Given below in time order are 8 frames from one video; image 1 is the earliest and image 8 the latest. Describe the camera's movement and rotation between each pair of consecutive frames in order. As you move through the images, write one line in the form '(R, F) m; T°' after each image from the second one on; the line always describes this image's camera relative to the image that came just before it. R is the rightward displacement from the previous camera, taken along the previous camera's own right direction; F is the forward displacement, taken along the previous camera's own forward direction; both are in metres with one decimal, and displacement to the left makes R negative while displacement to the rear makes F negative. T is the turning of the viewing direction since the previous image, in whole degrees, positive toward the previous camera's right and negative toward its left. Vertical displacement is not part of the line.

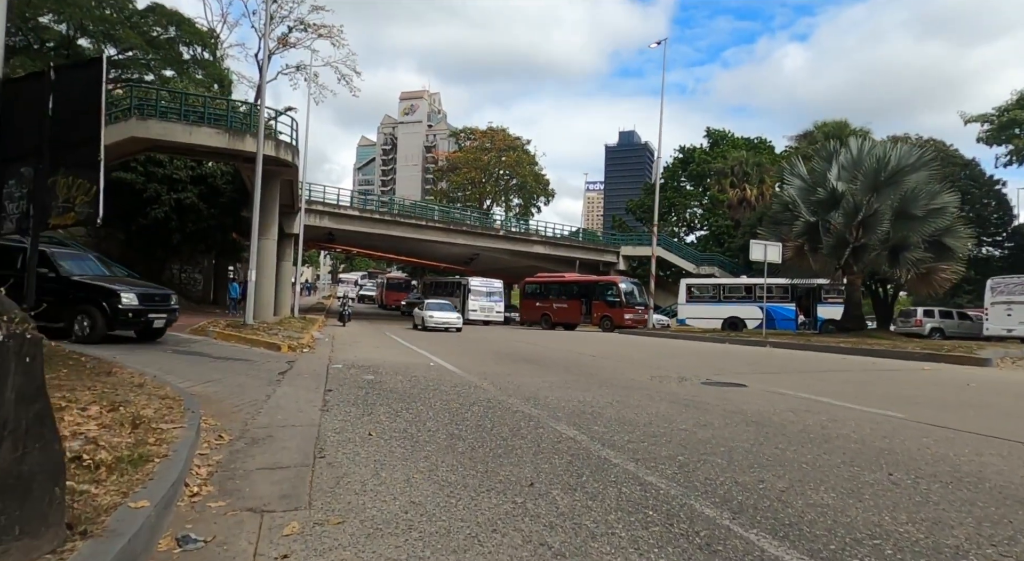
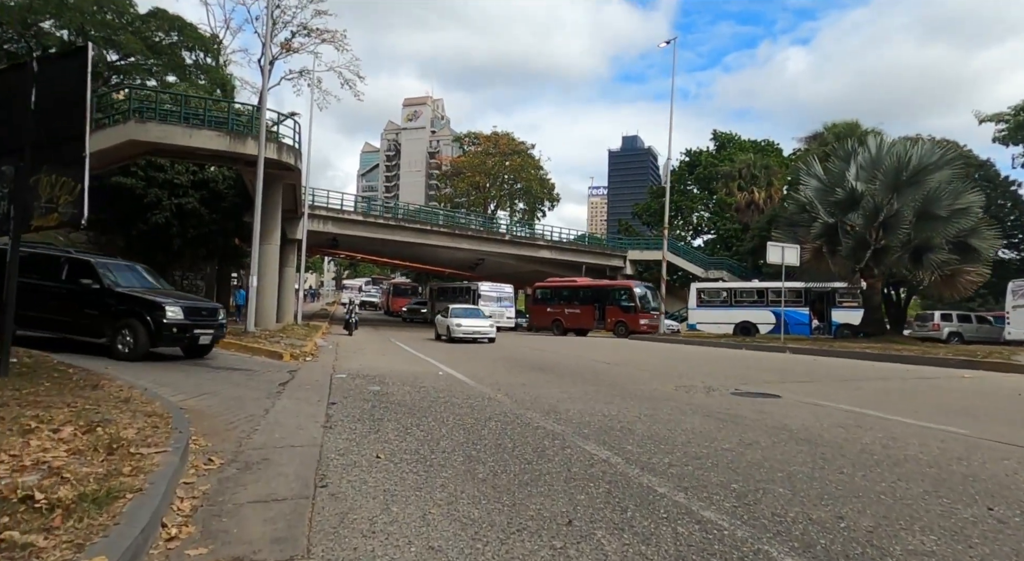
(-0.2, +0.6) m; 0°
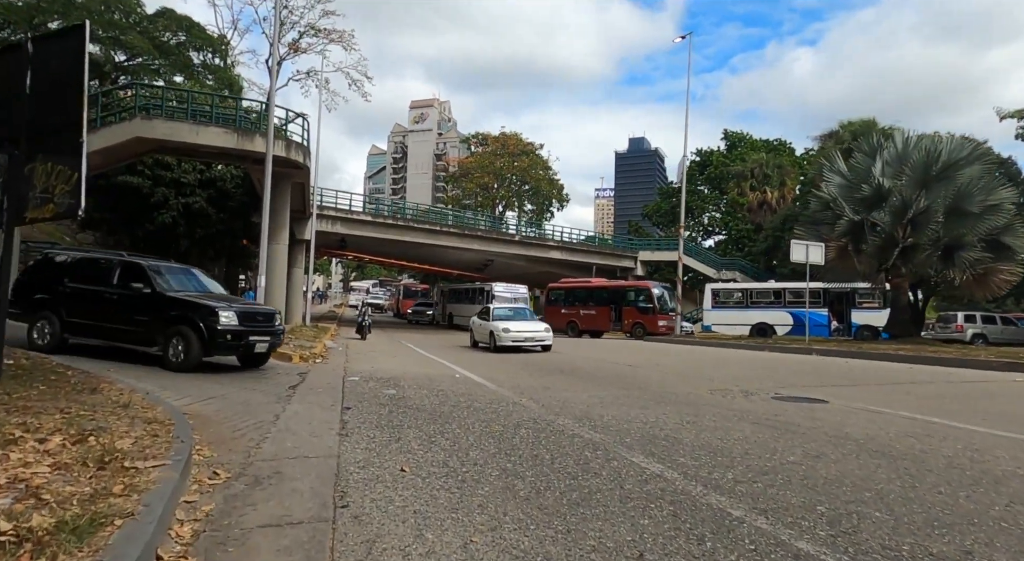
(-0.3, +0.6) m; -1°
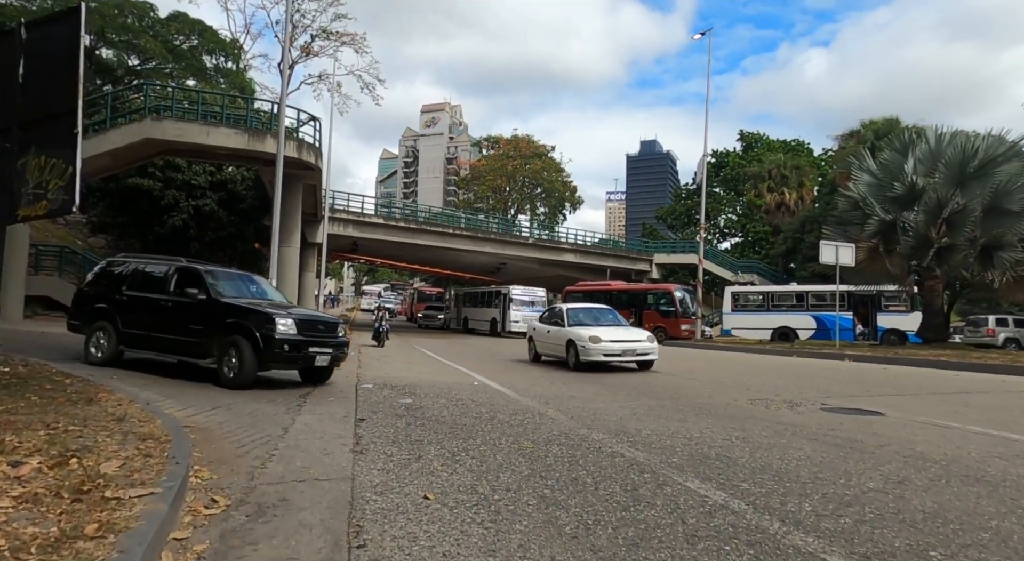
(-0.2, +0.6) m; -1°
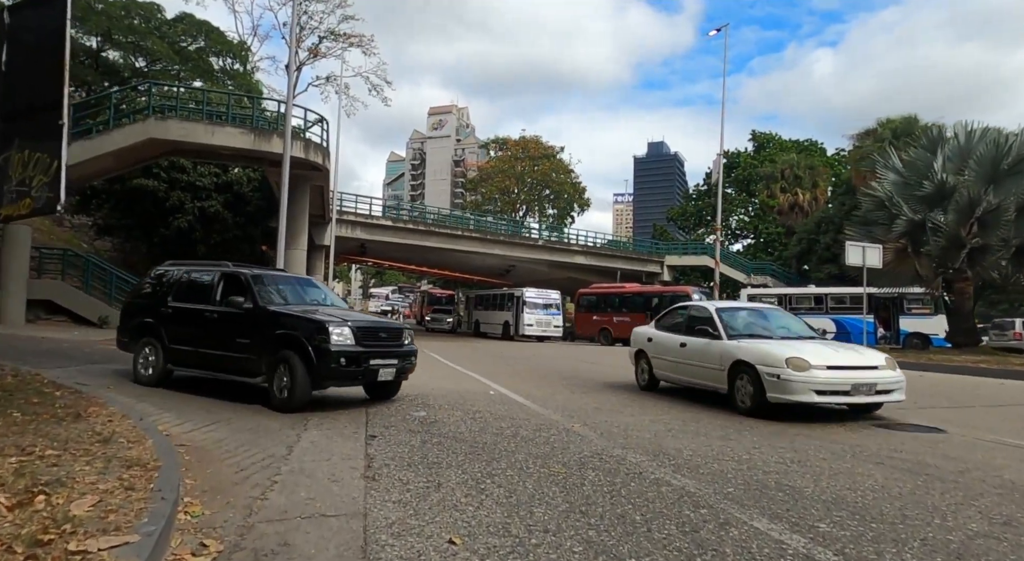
(-0.2, +0.6) m; -1°
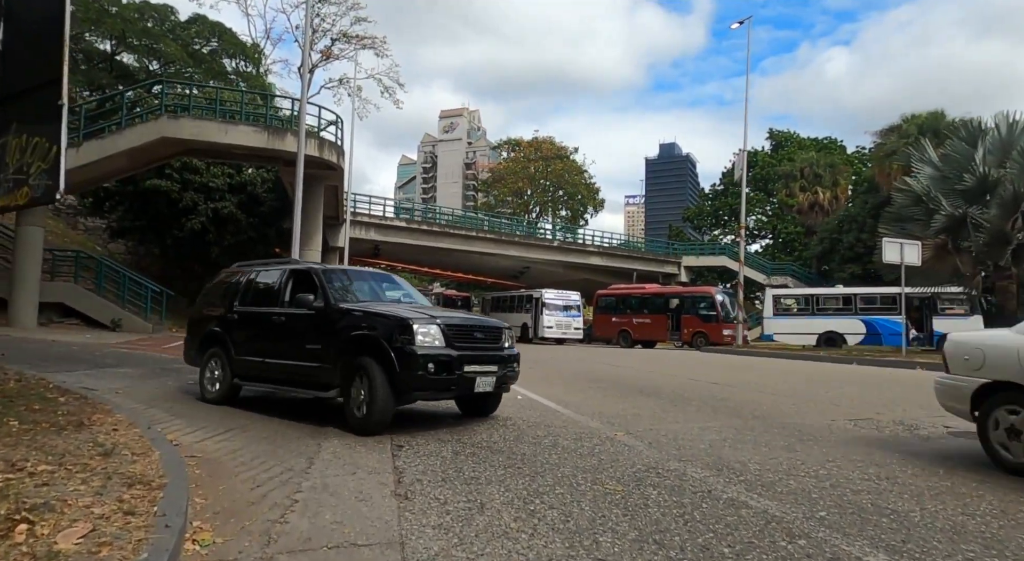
(-0.3, +0.6) m; -1°
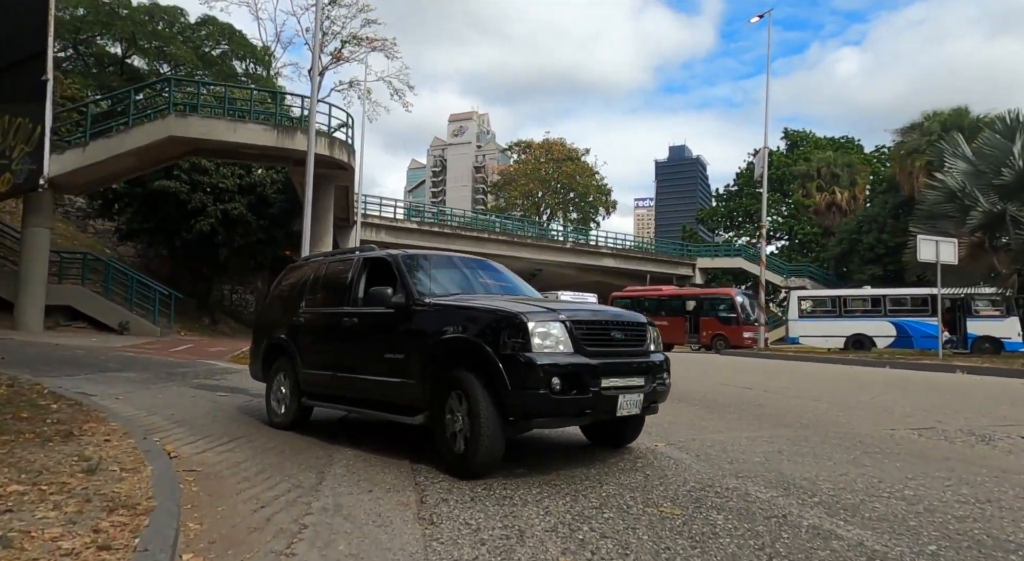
(-0.2, +0.6) m; -1°
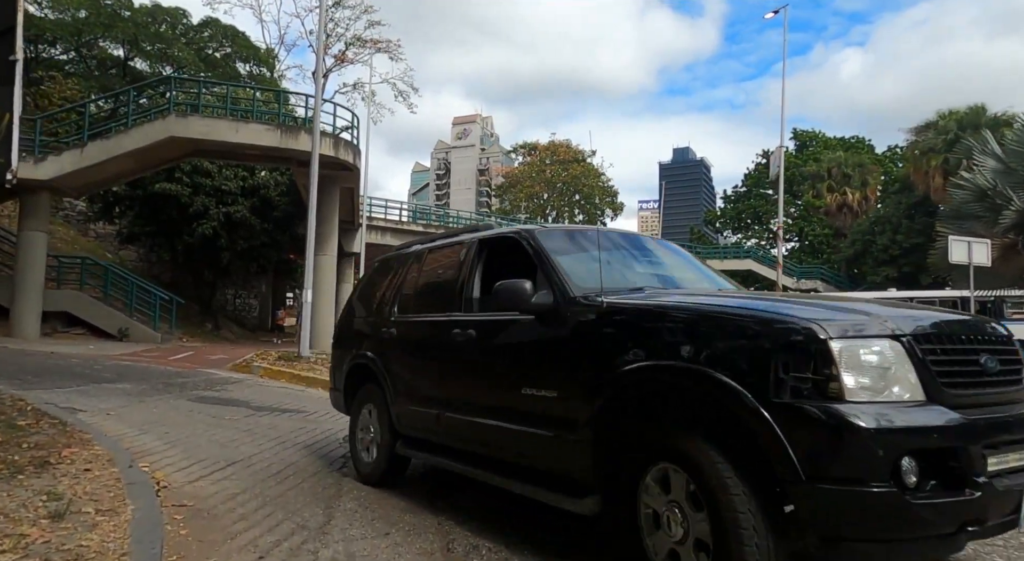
(-0.2, +0.6) m; 0°
